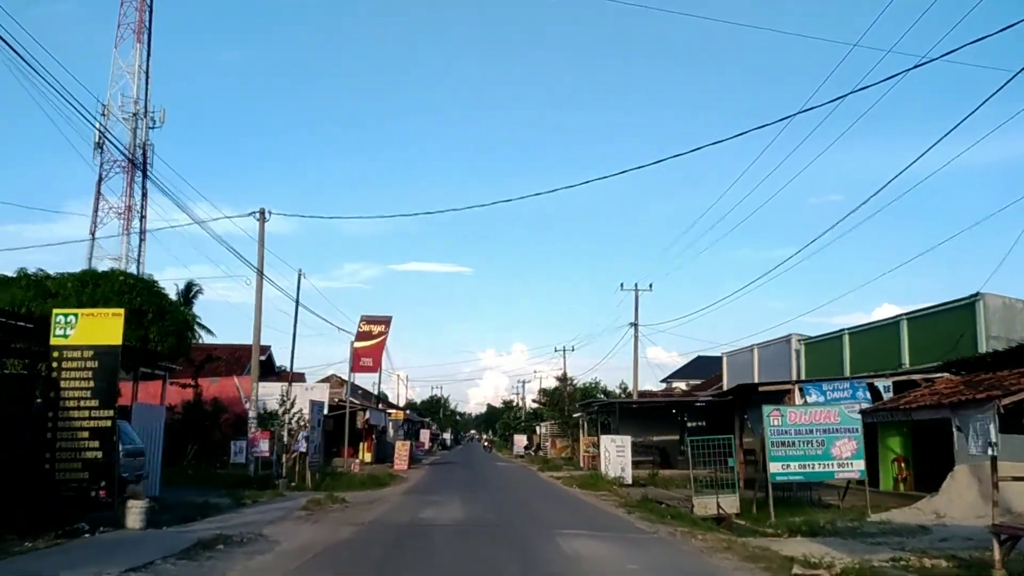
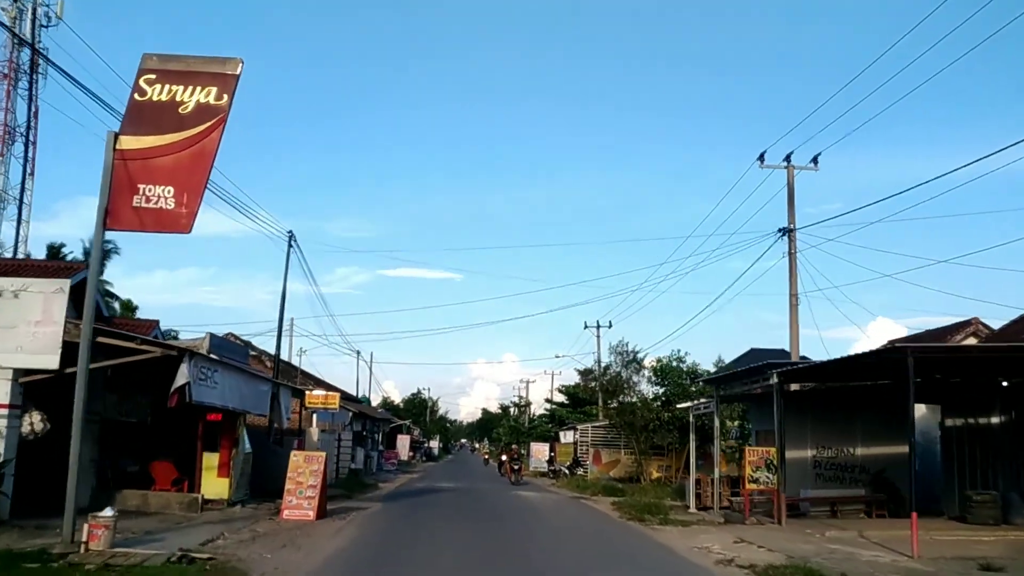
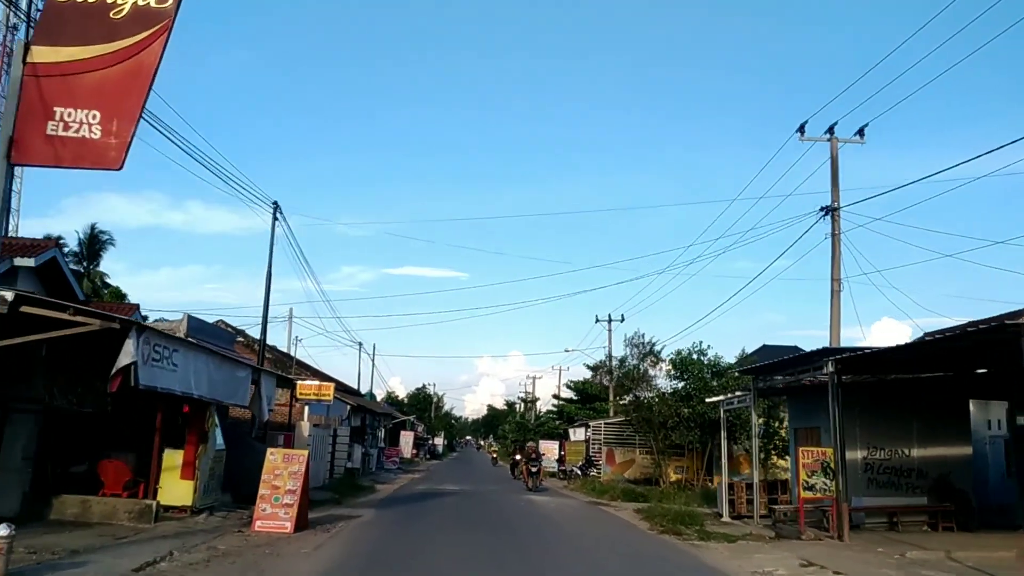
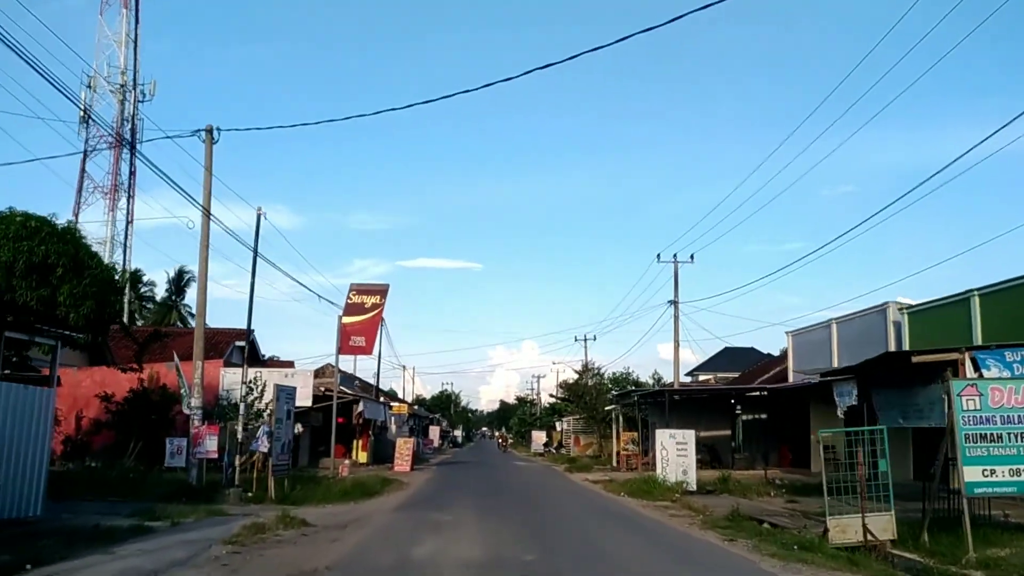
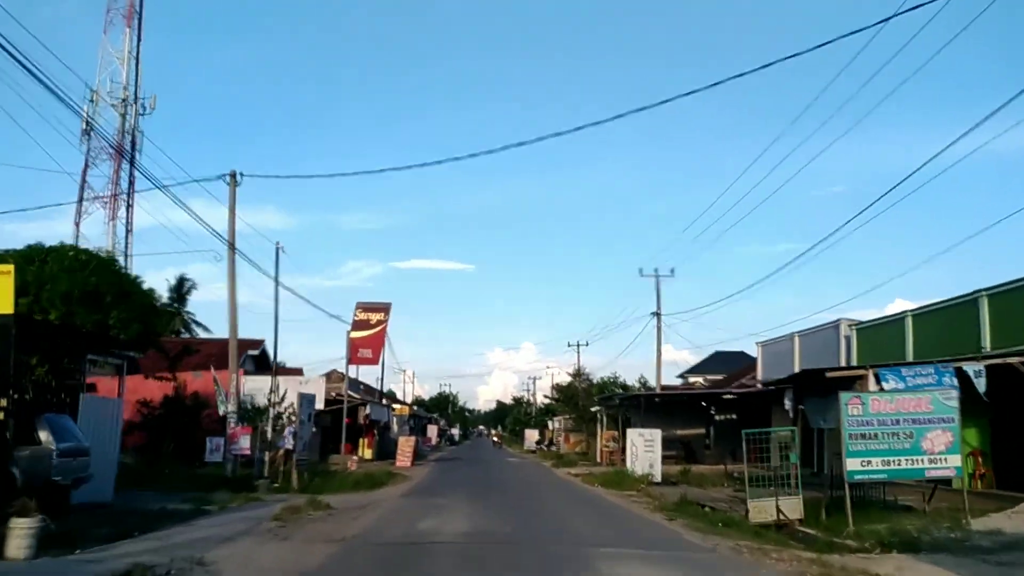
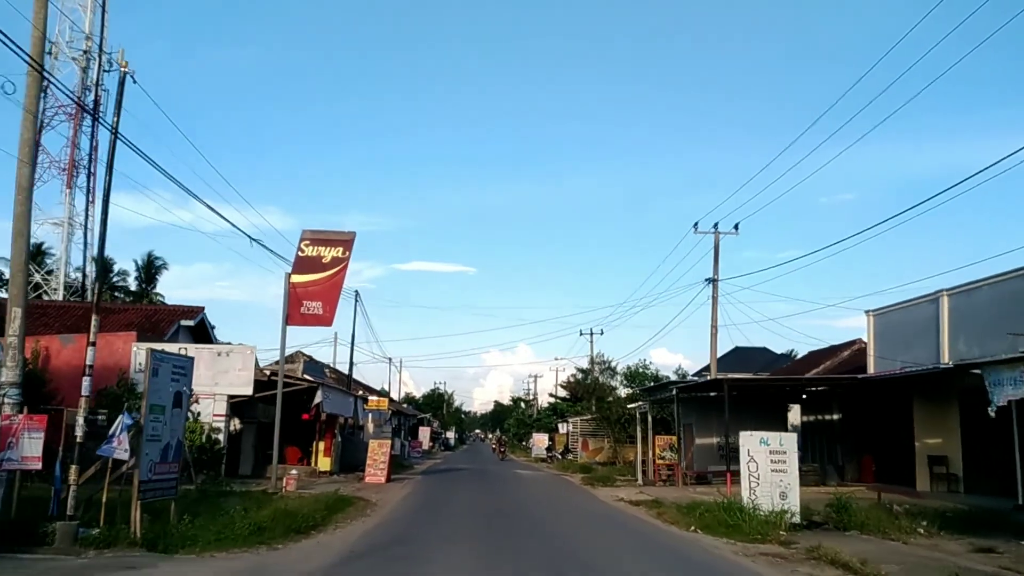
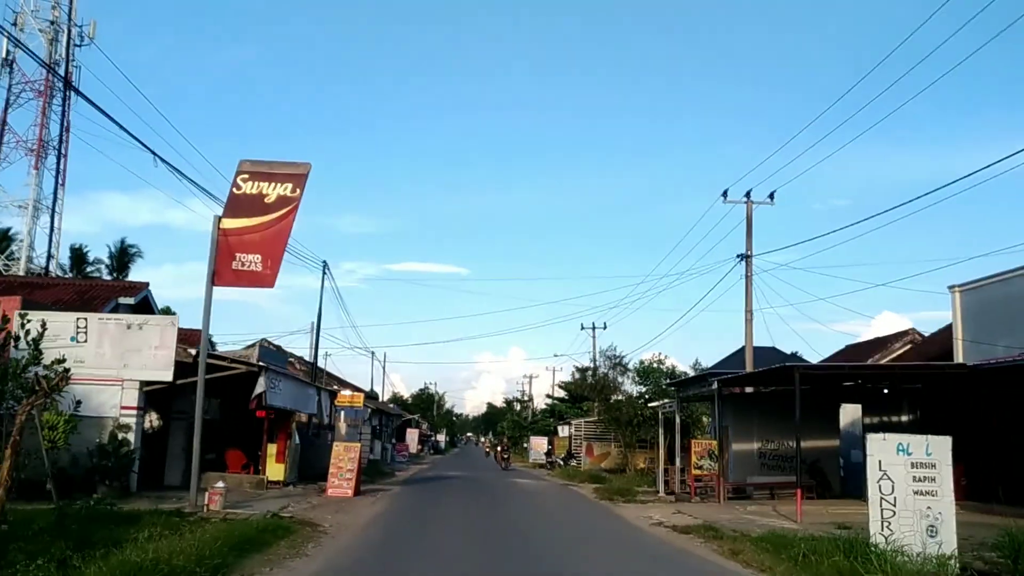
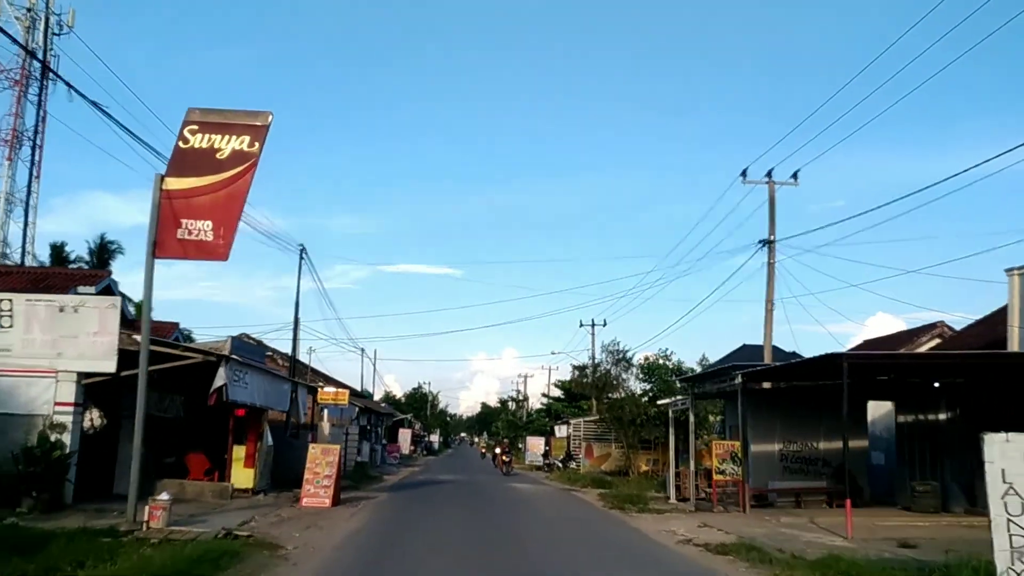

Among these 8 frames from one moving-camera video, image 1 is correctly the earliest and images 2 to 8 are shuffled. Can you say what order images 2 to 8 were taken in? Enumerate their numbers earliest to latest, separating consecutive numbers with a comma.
5, 4, 6, 7, 8, 2, 3
